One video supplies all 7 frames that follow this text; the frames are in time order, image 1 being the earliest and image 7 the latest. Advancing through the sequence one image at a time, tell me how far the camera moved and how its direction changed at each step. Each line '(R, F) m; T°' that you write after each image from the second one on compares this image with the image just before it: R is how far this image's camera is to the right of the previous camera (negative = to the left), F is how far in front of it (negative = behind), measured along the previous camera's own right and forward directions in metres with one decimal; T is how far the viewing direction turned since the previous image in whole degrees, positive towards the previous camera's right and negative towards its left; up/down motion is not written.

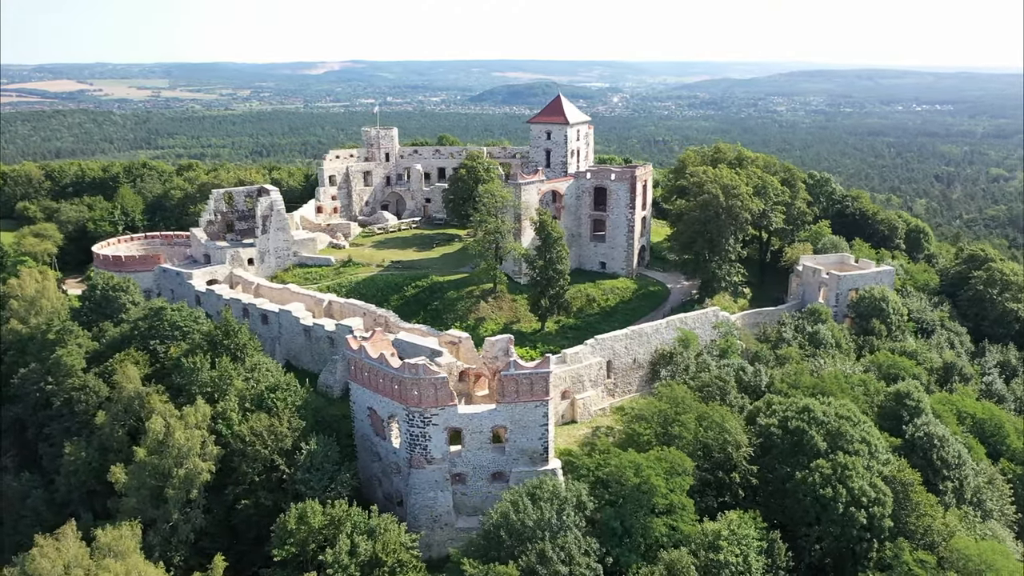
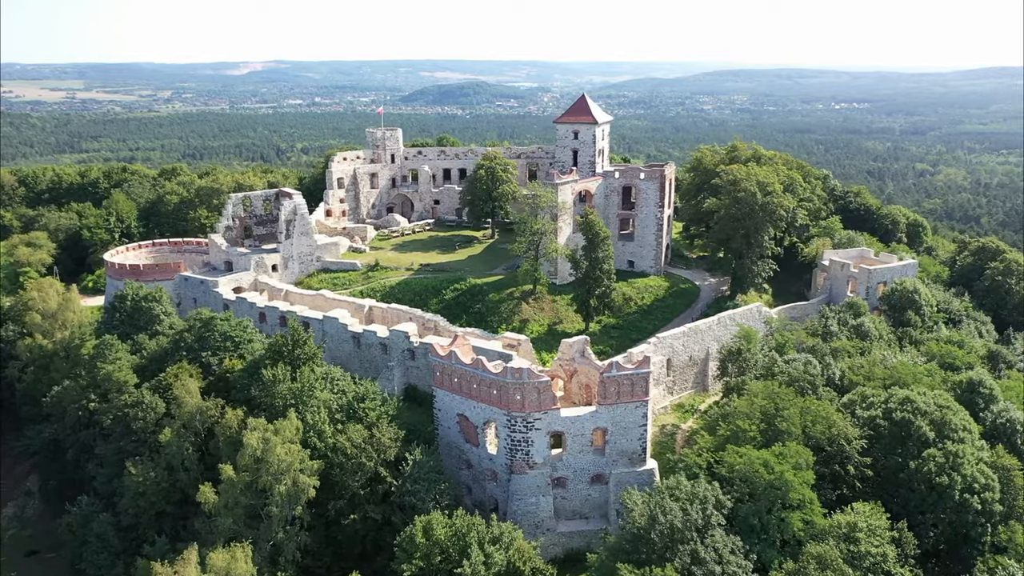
(-5.0, +0.5) m; +5°
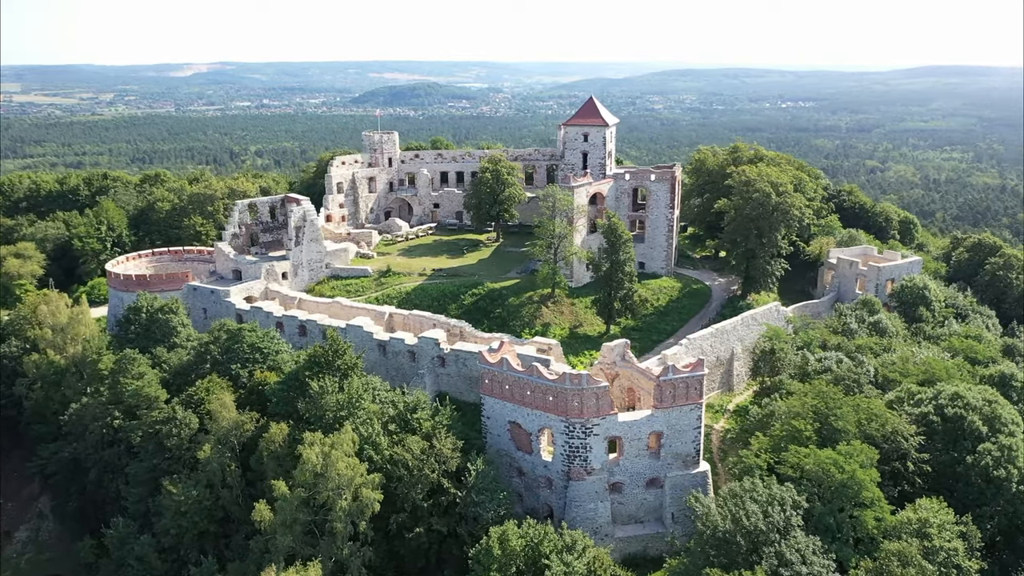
(-3.0, +0.3) m; +3°
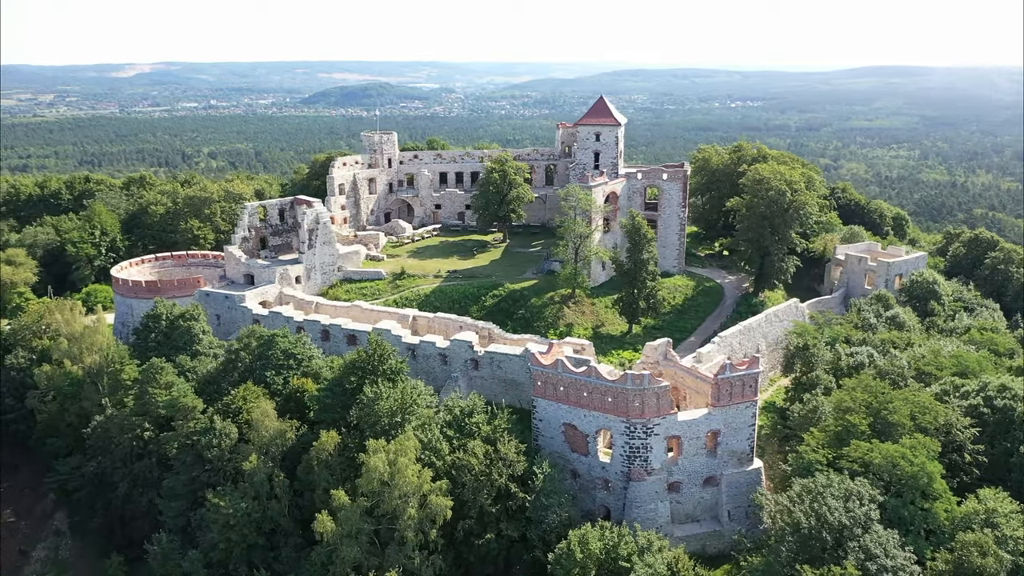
(-3.1, +0.4) m; +3°
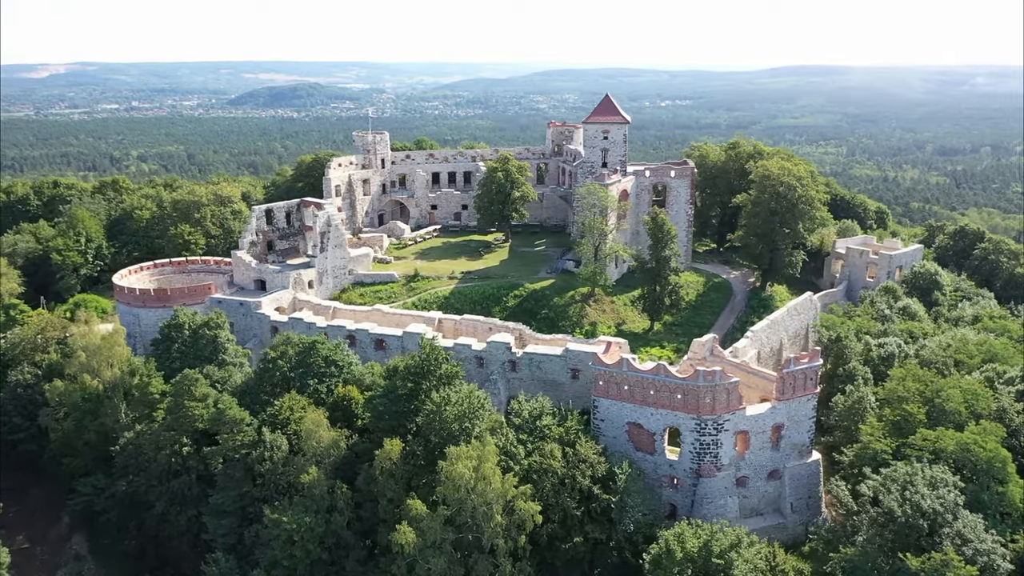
(-3.9, +0.5) m; +5°
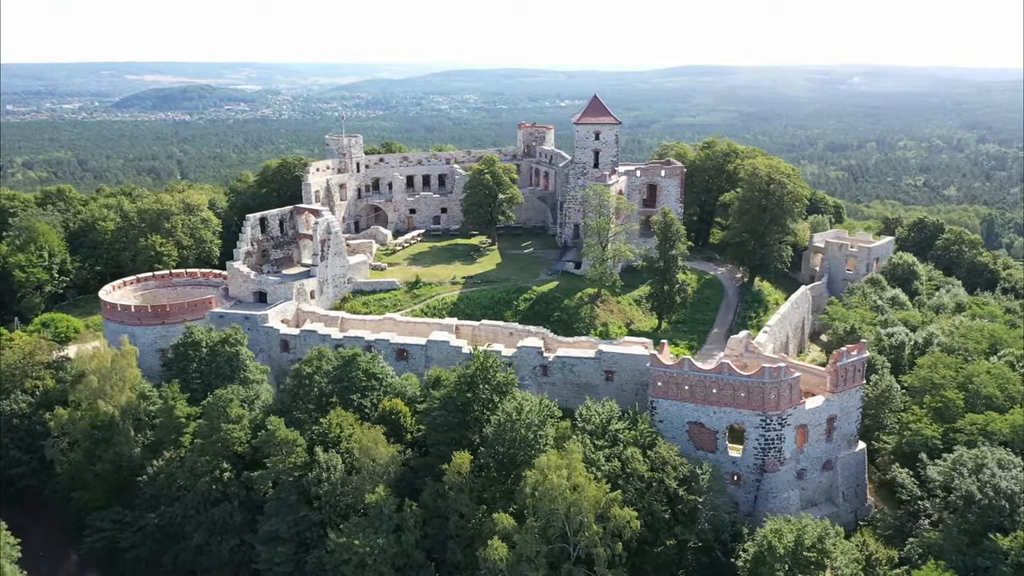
(-4.7, +0.7) m; +7°
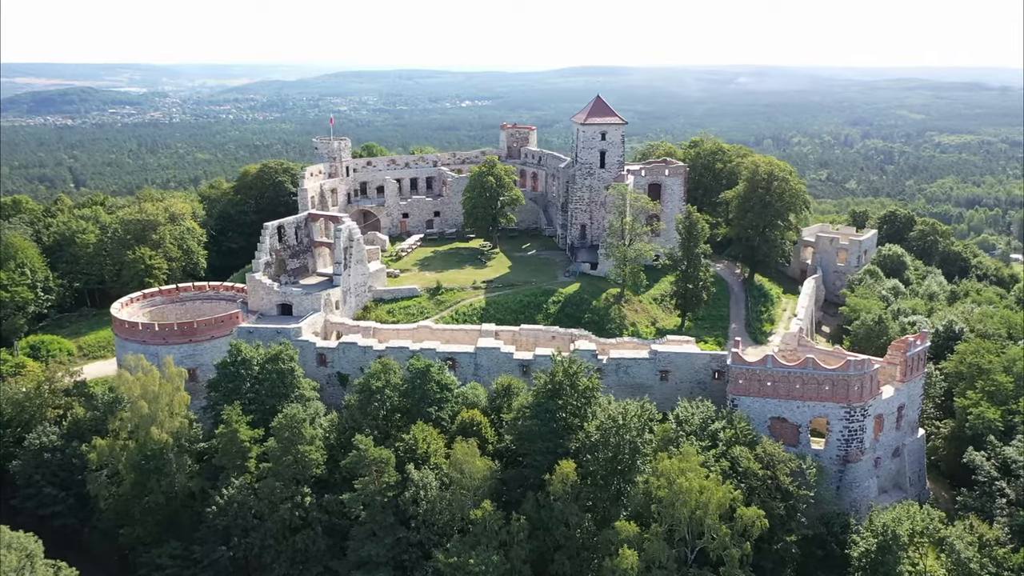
(-5.5, +0.9) m; +7°
